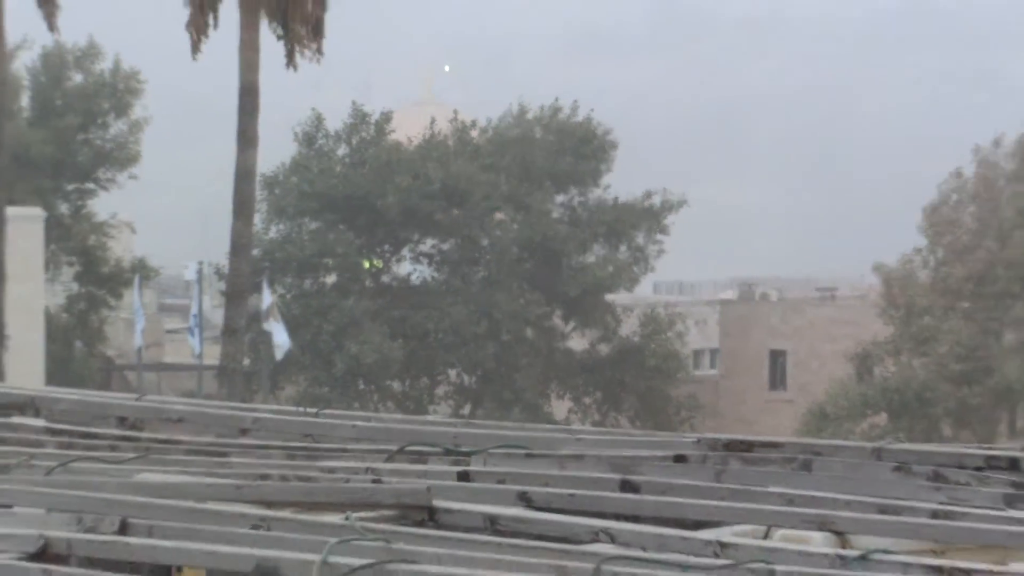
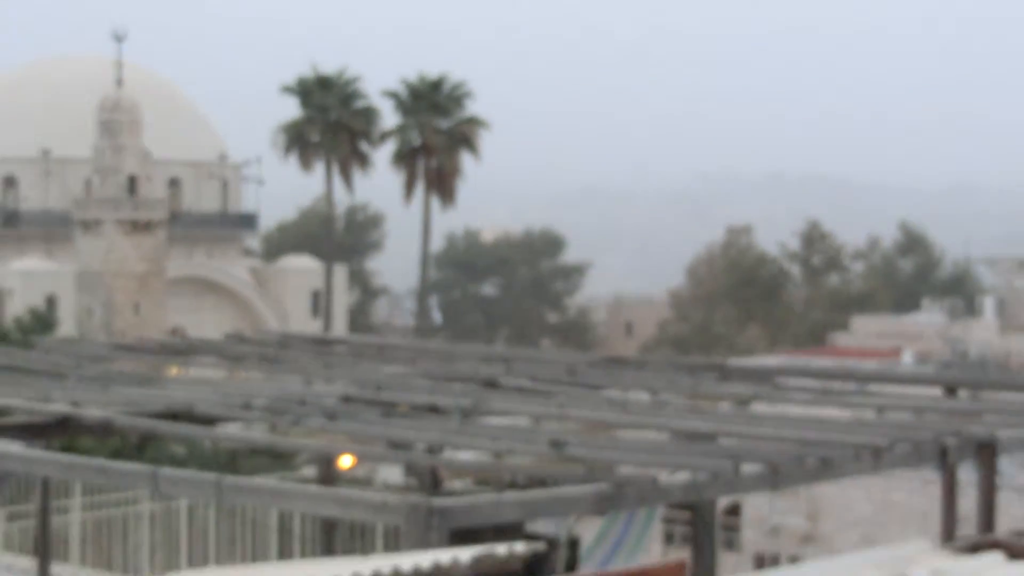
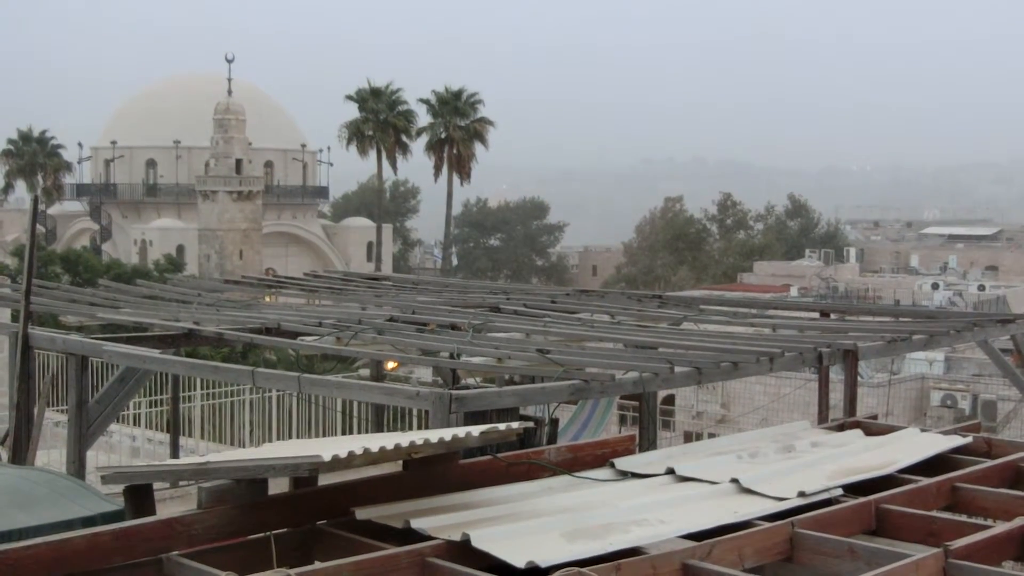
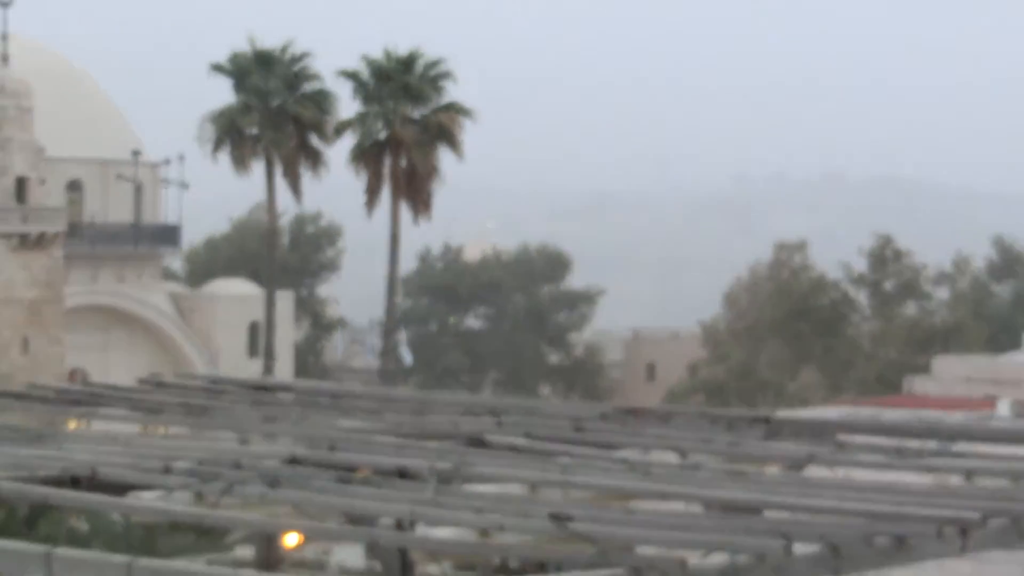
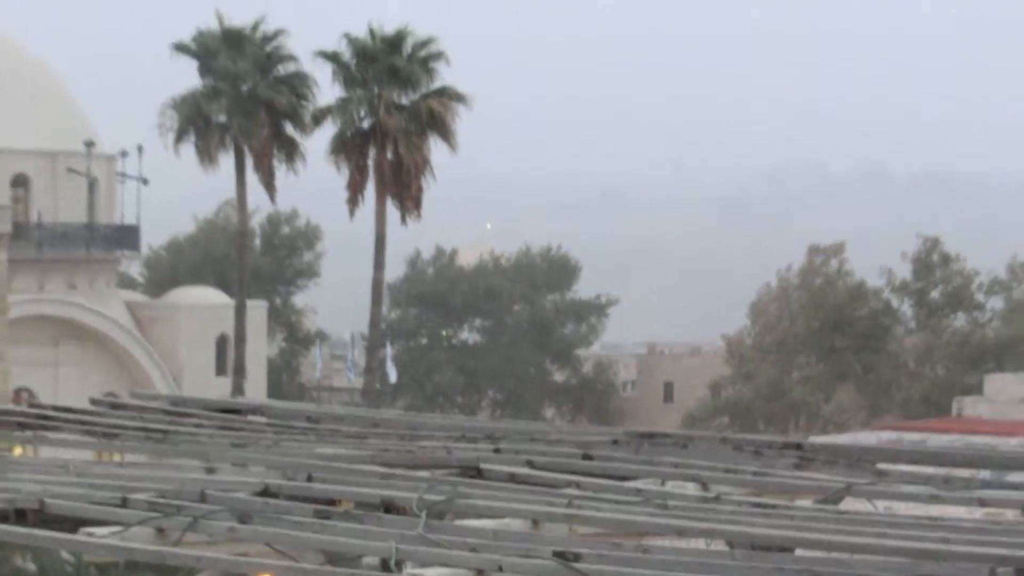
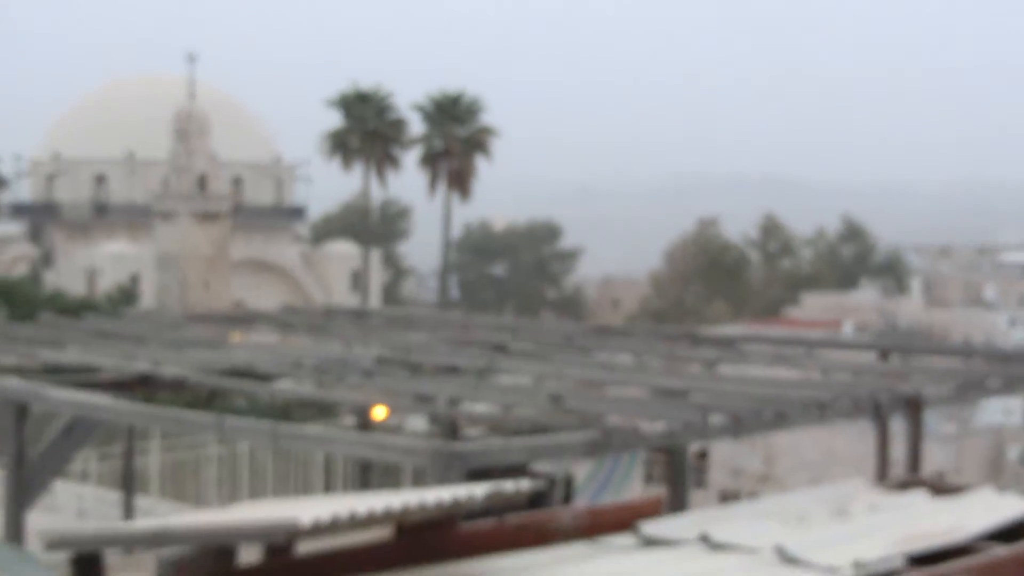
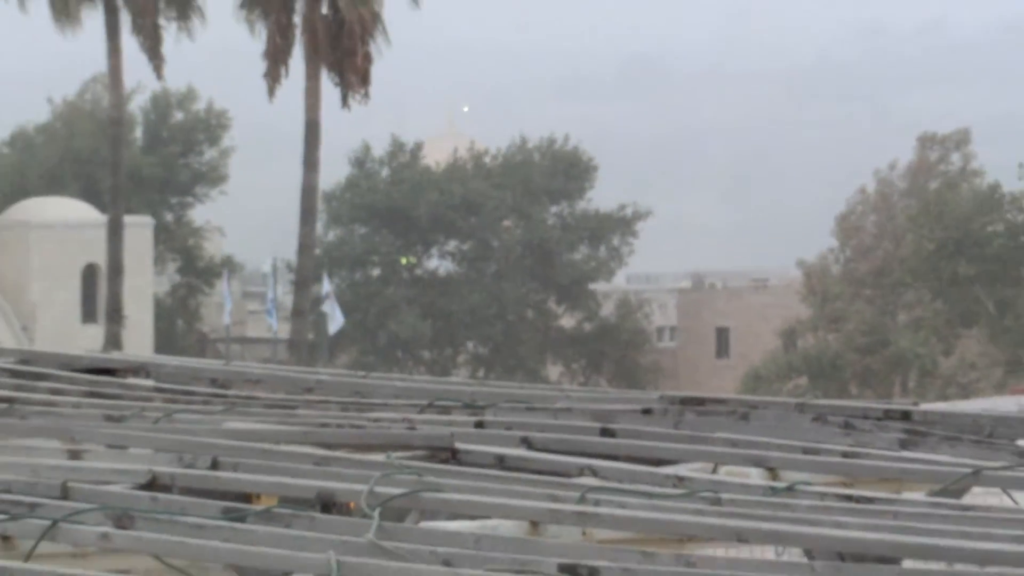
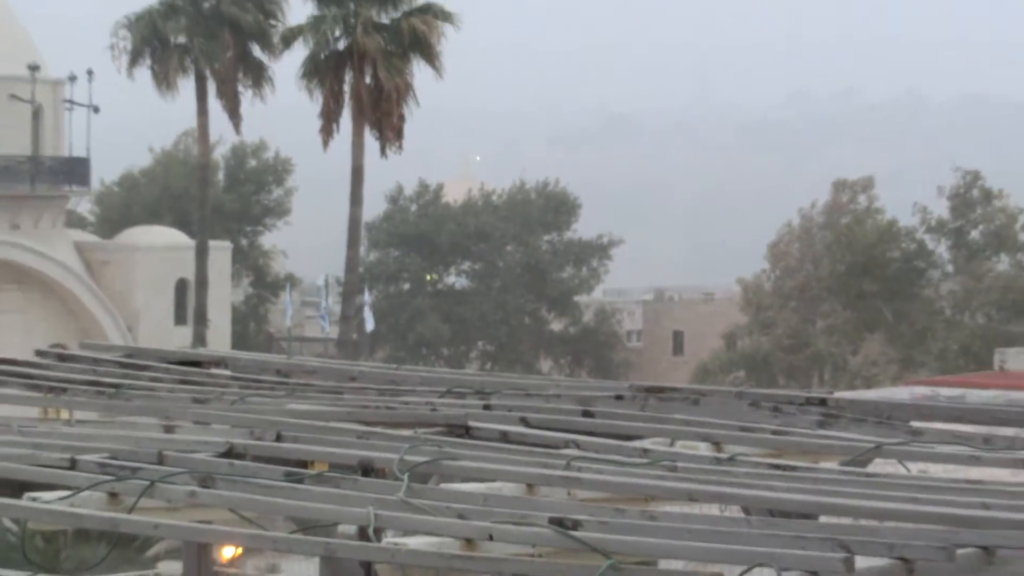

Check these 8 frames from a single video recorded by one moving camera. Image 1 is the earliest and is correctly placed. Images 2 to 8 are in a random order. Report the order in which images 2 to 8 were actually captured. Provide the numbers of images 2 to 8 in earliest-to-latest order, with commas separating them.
7, 8, 5, 4, 2, 6, 3
